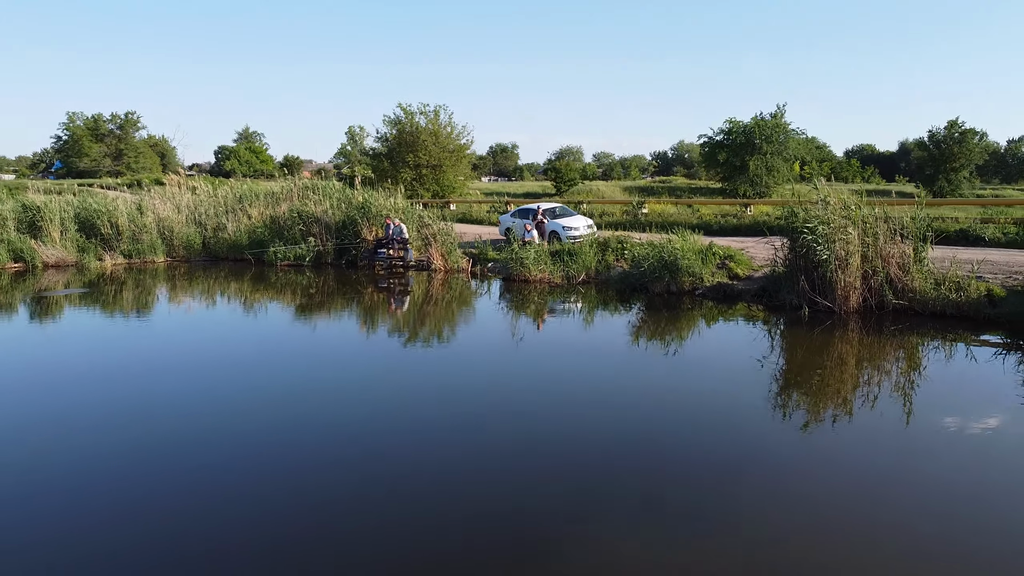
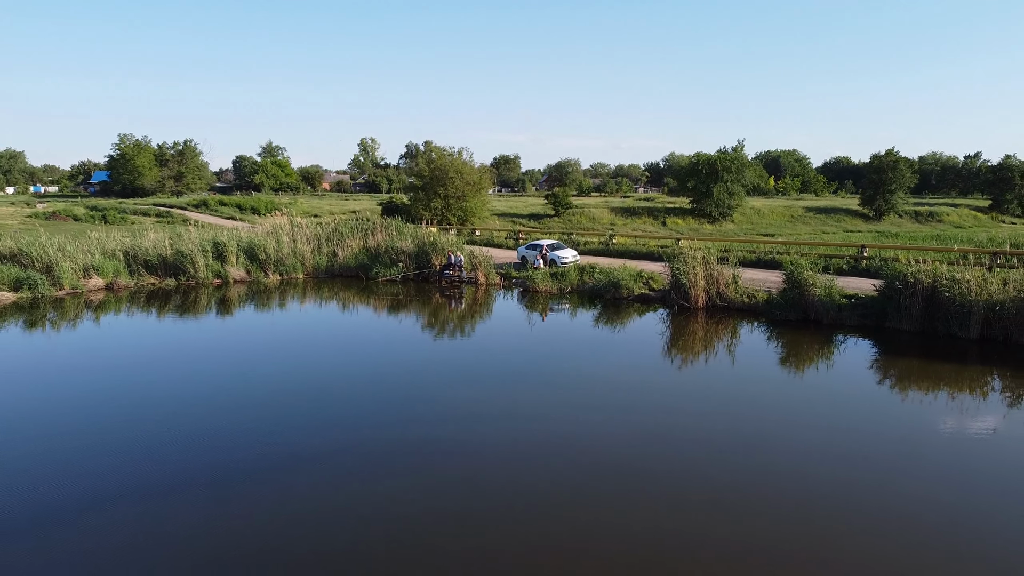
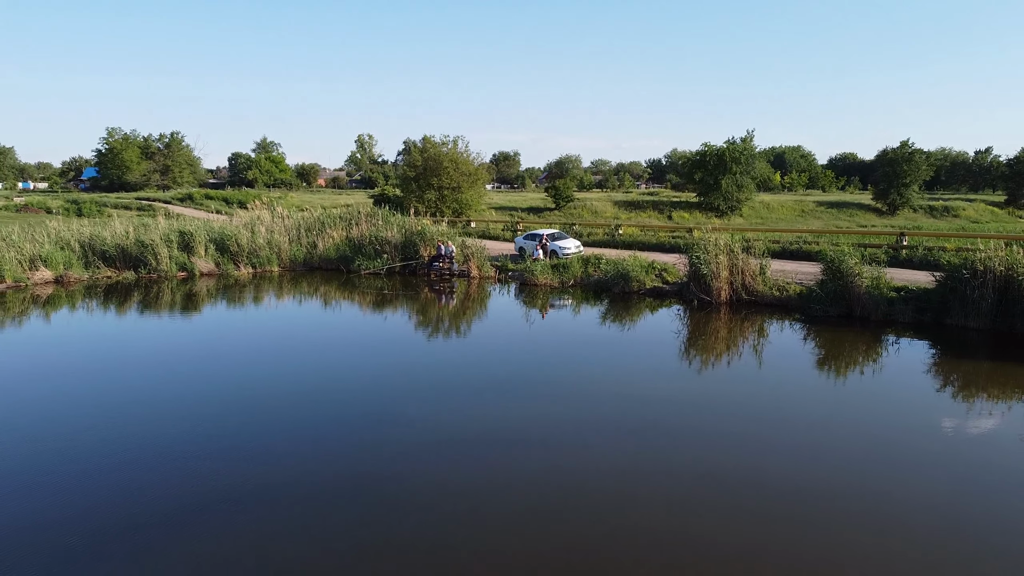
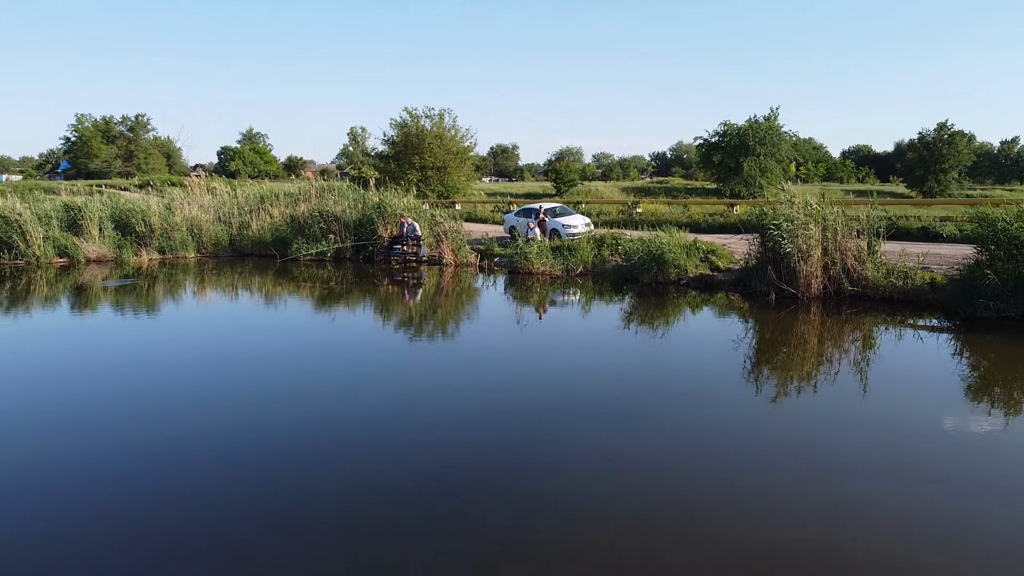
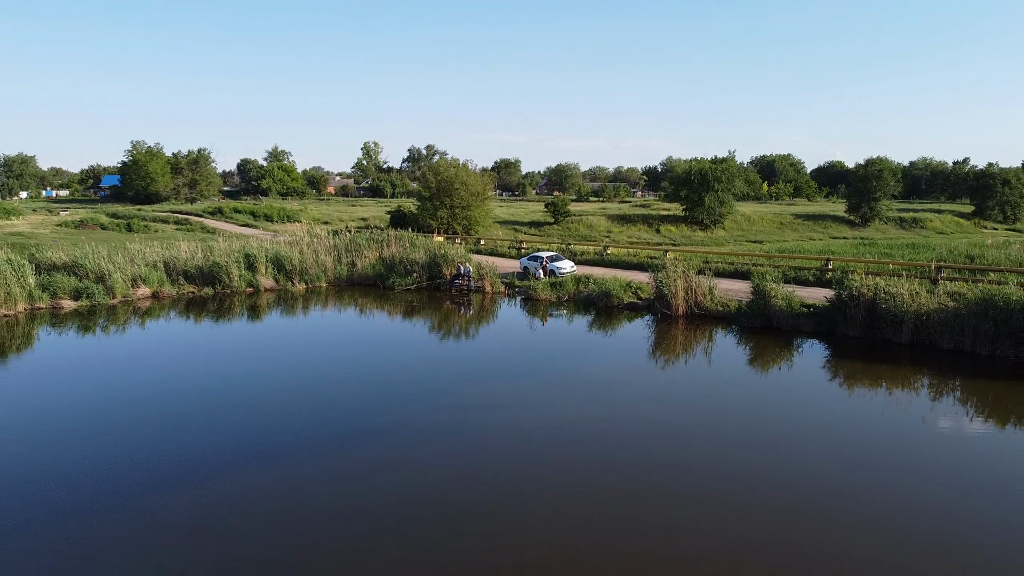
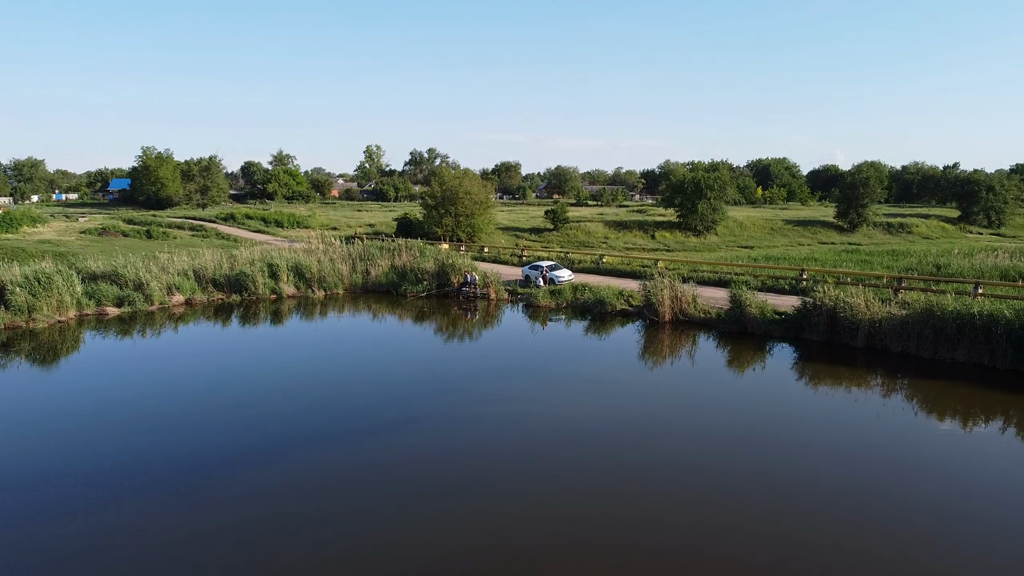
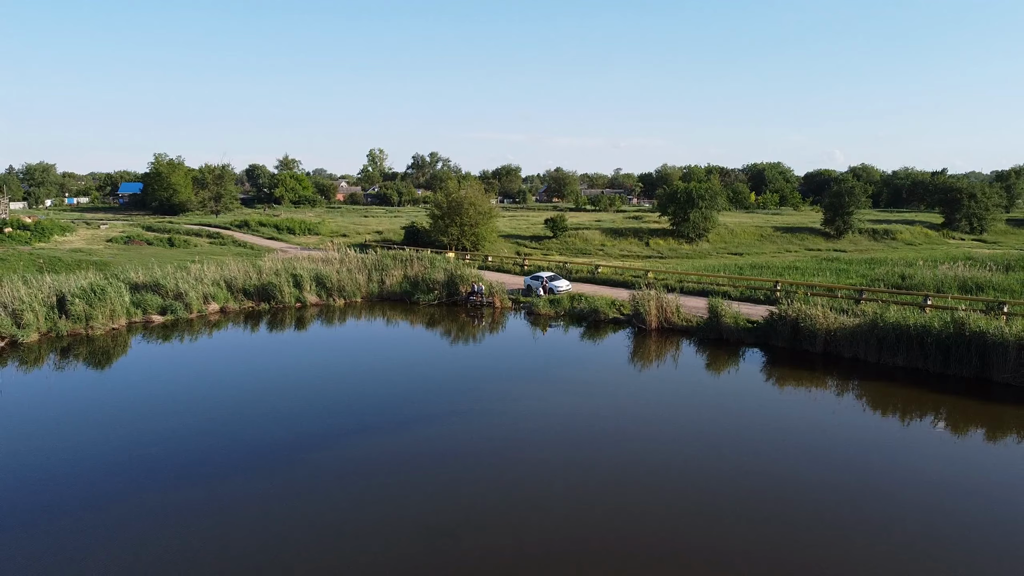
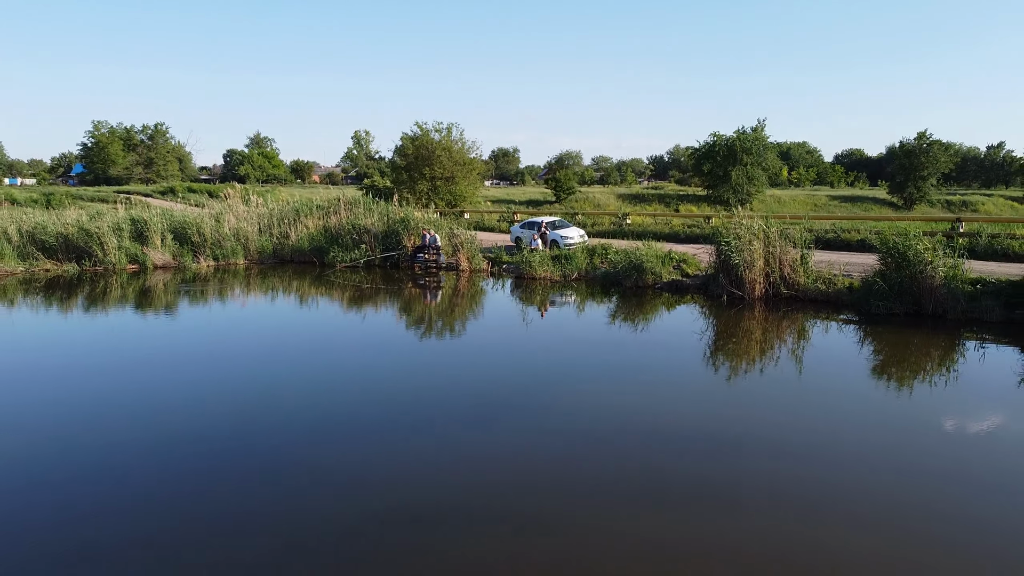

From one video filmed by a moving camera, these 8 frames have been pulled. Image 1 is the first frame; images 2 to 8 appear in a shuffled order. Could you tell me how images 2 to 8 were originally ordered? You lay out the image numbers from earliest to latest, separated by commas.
4, 8, 3, 2, 5, 6, 7
